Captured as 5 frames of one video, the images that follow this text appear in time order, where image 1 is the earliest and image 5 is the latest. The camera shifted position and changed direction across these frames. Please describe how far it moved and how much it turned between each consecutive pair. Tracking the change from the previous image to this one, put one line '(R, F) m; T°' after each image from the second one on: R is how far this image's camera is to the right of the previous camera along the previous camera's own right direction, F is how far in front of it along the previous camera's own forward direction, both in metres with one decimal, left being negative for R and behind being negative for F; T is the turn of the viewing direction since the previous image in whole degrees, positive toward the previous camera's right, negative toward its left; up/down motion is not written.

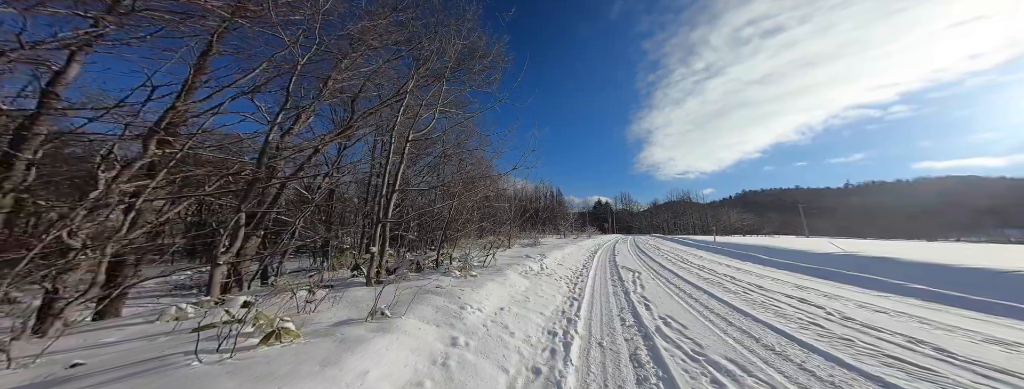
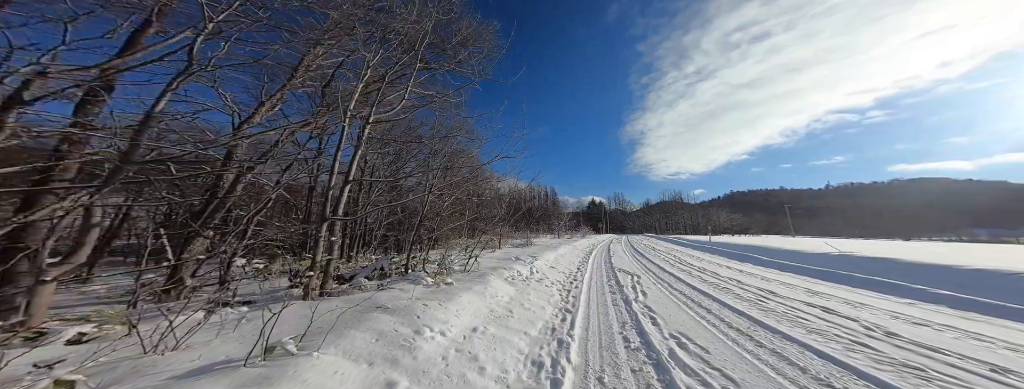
(+0.2, +0.7) m; +1°
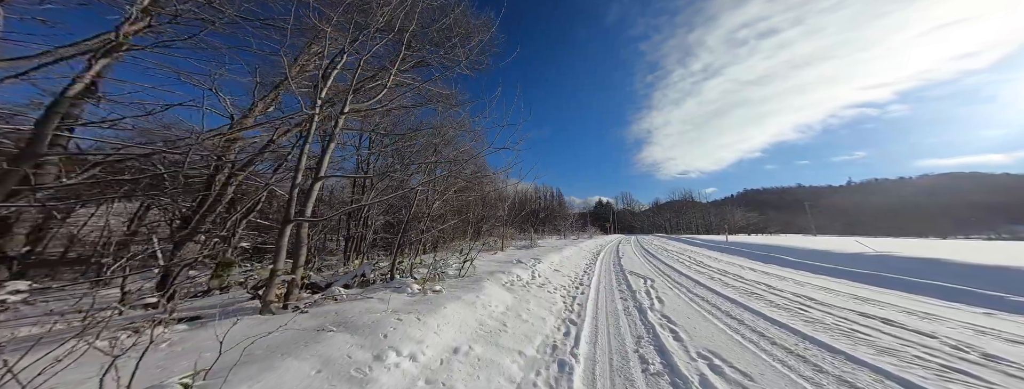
(+0.2, +0.5) m; -2°
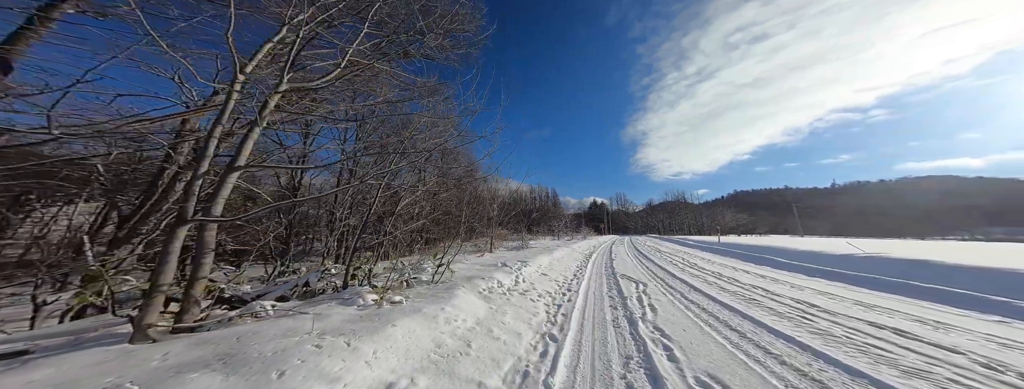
(+0.3, +0.5) m; +1°
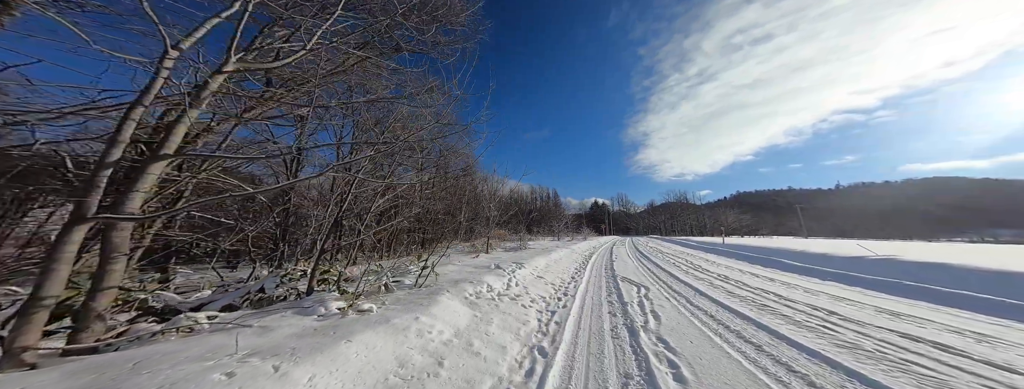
(+0.2, +0.4) m; 0°
